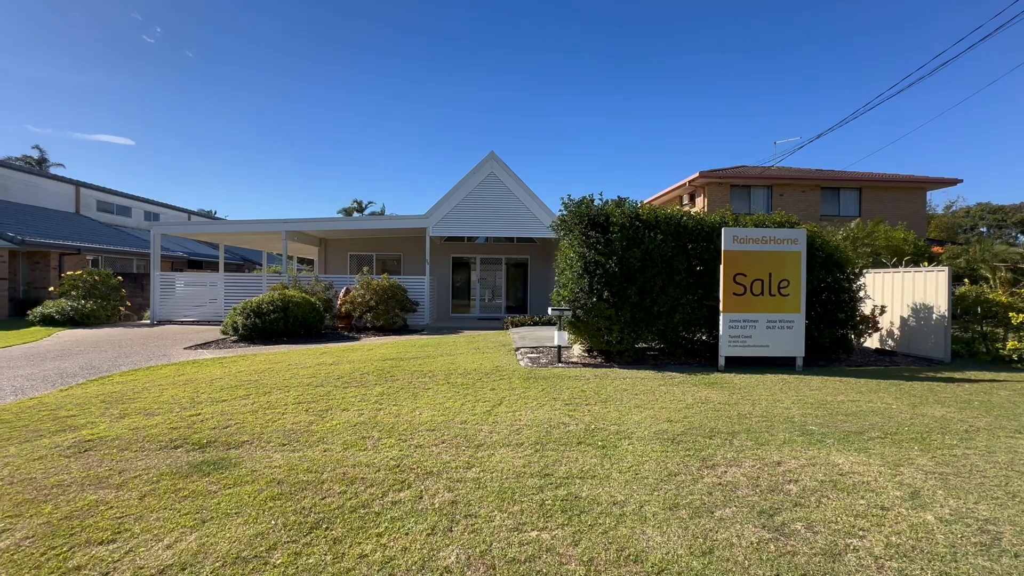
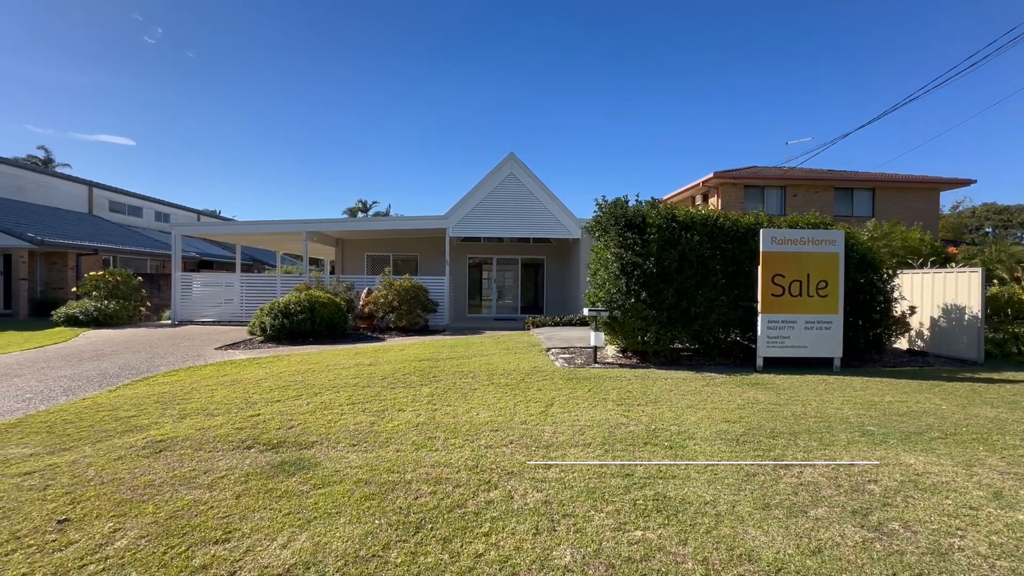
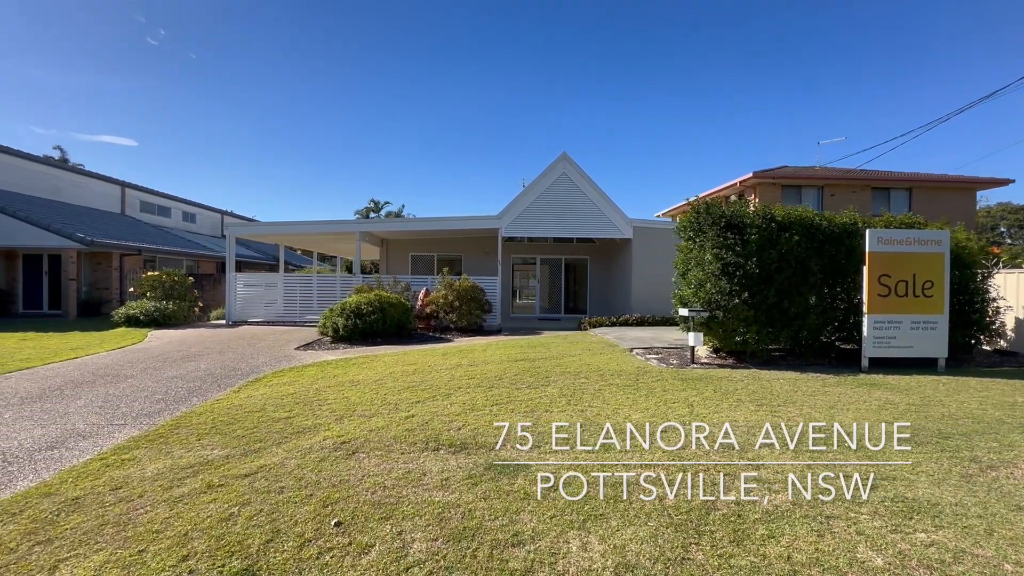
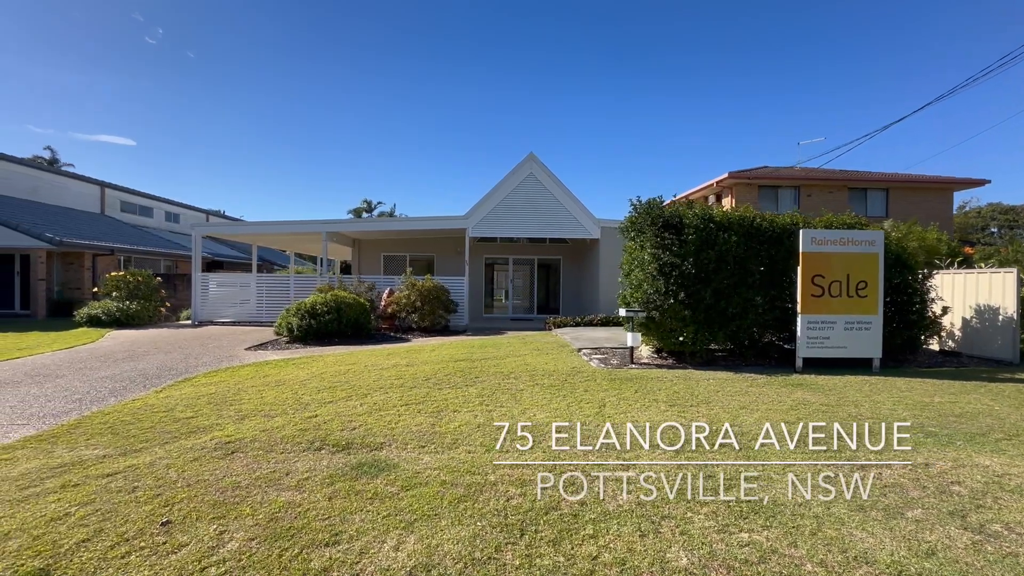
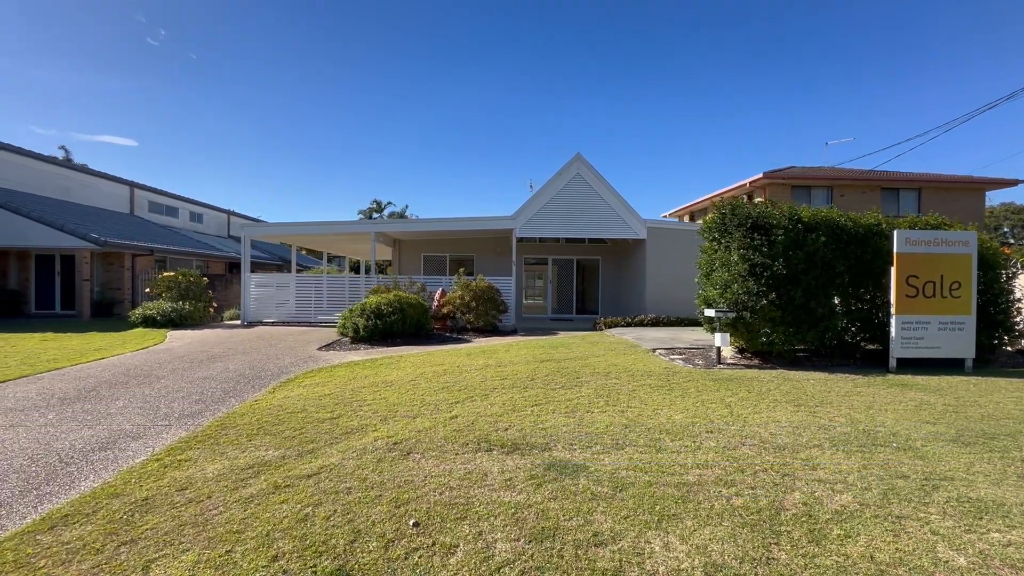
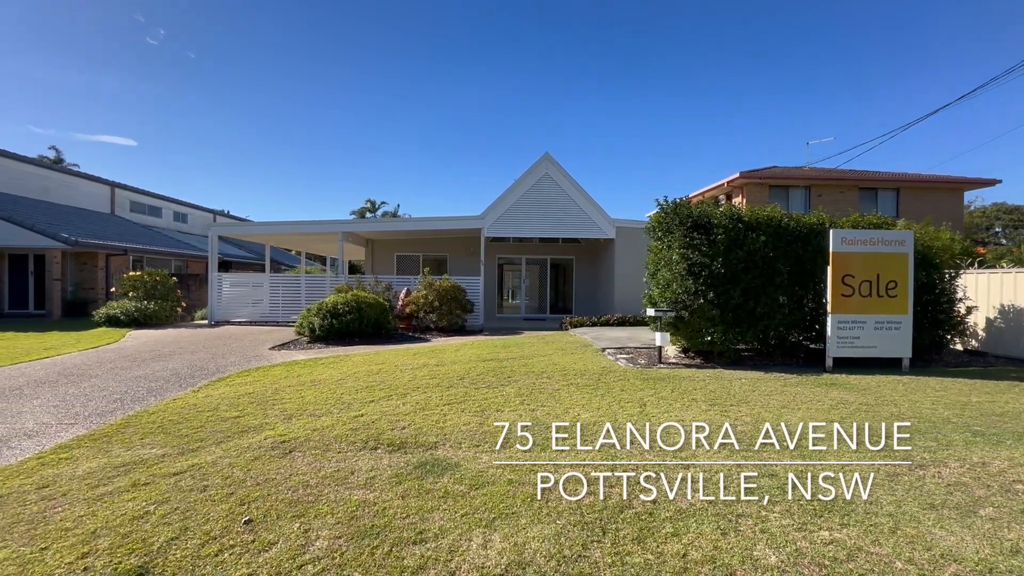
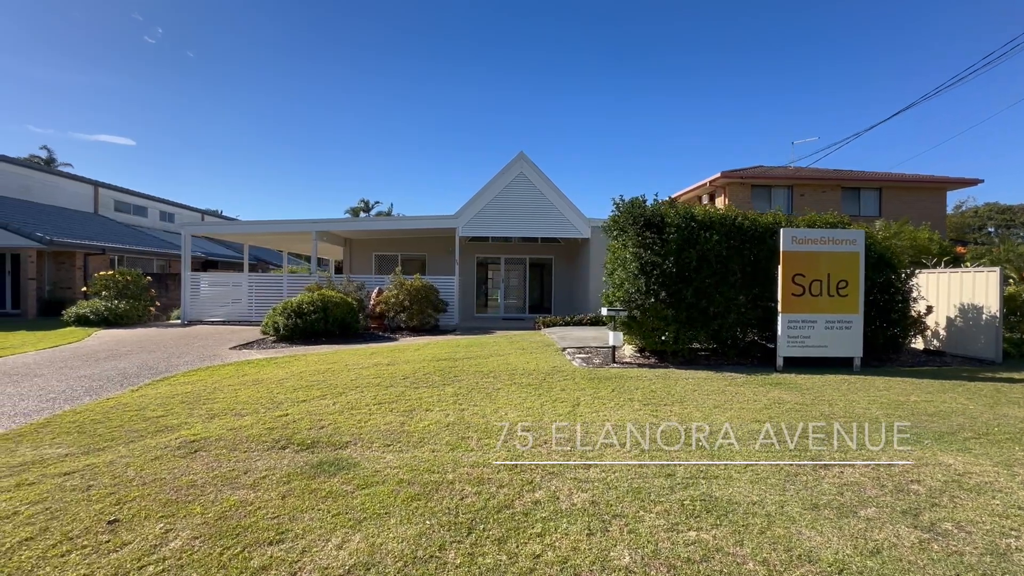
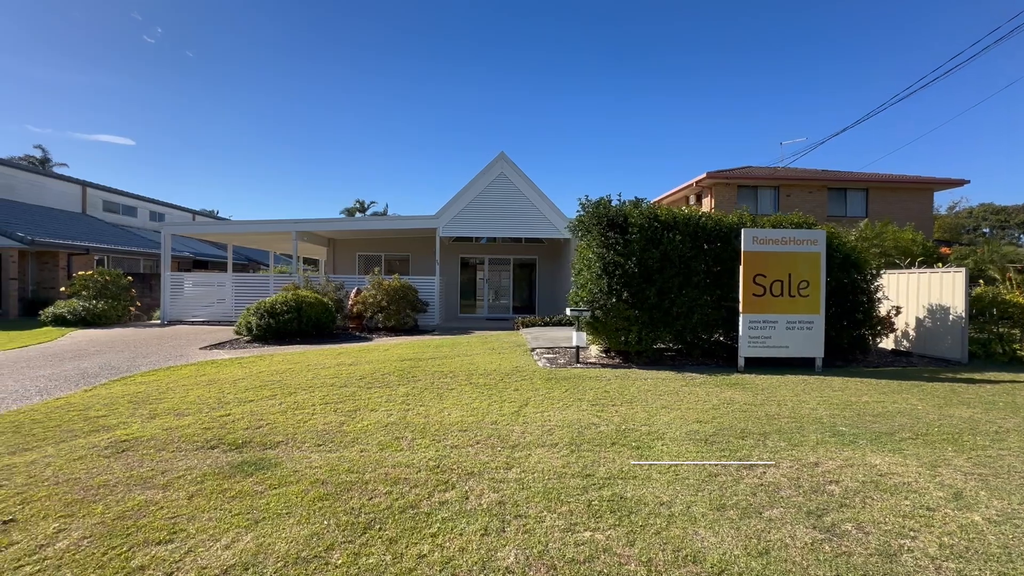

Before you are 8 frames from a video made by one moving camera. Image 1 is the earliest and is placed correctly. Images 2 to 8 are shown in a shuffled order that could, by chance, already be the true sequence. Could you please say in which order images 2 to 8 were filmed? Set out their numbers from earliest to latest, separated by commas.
8, 2, 7, 4, 6, 3, 5
